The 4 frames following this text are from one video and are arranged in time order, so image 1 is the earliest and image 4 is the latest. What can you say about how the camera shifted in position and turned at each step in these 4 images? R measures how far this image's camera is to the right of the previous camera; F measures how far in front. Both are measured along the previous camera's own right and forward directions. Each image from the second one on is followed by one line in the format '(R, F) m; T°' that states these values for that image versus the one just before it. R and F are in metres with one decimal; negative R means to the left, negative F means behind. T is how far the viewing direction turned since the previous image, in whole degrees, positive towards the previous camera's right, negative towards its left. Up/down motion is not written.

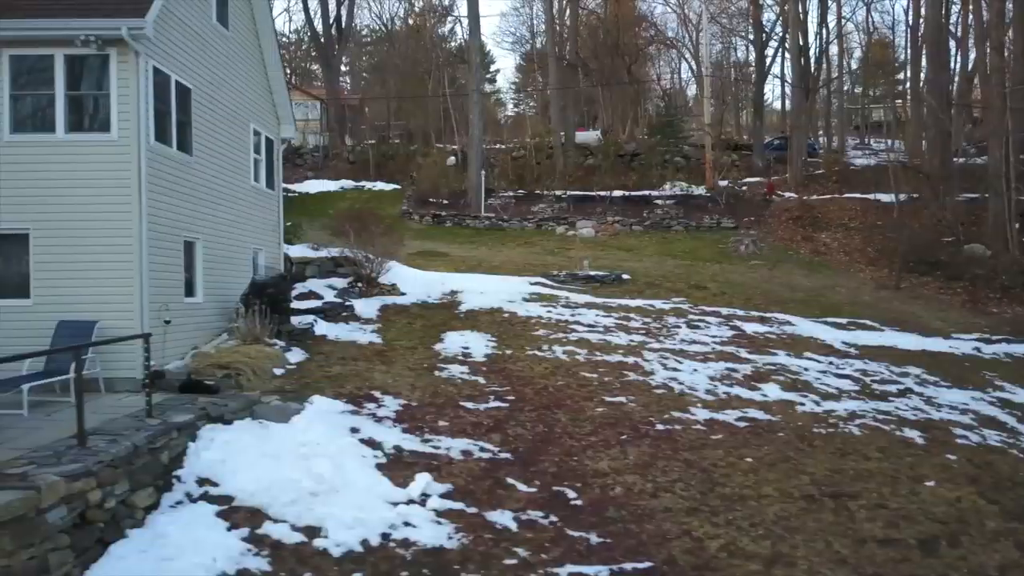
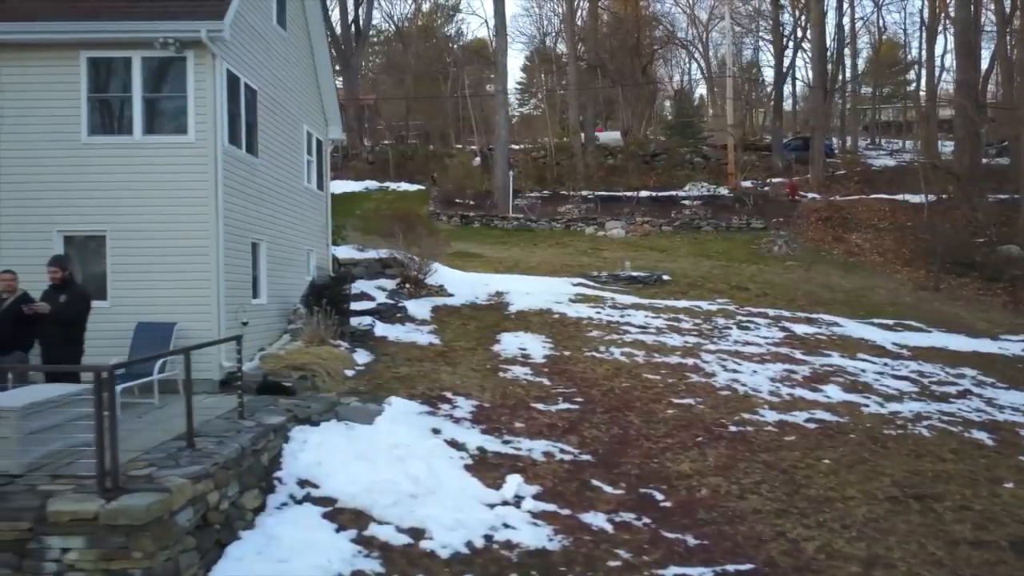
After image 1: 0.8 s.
(-0.9, 0.0) m; 0°
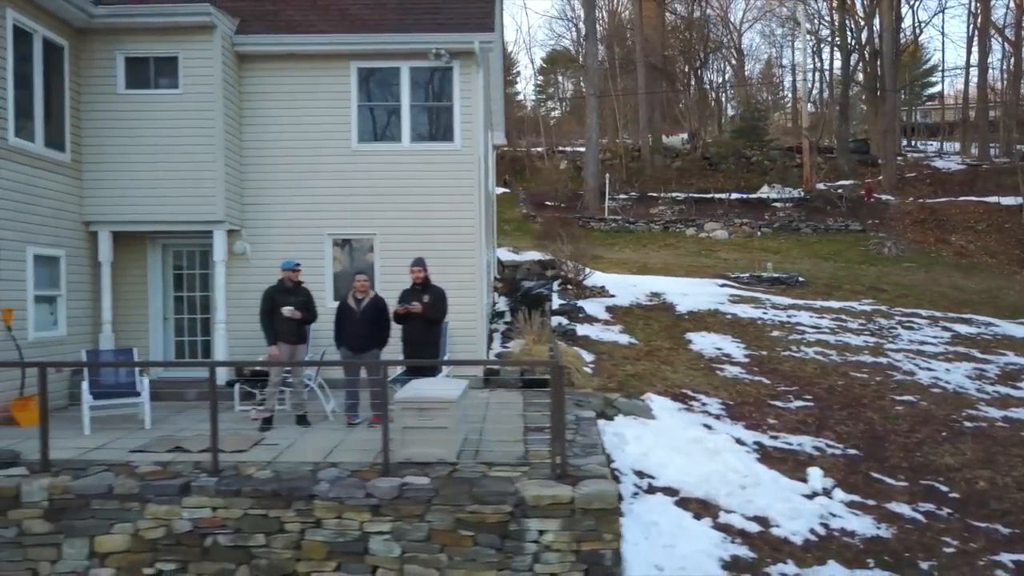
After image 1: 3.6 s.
(-3.0, -0.4) m; 0°
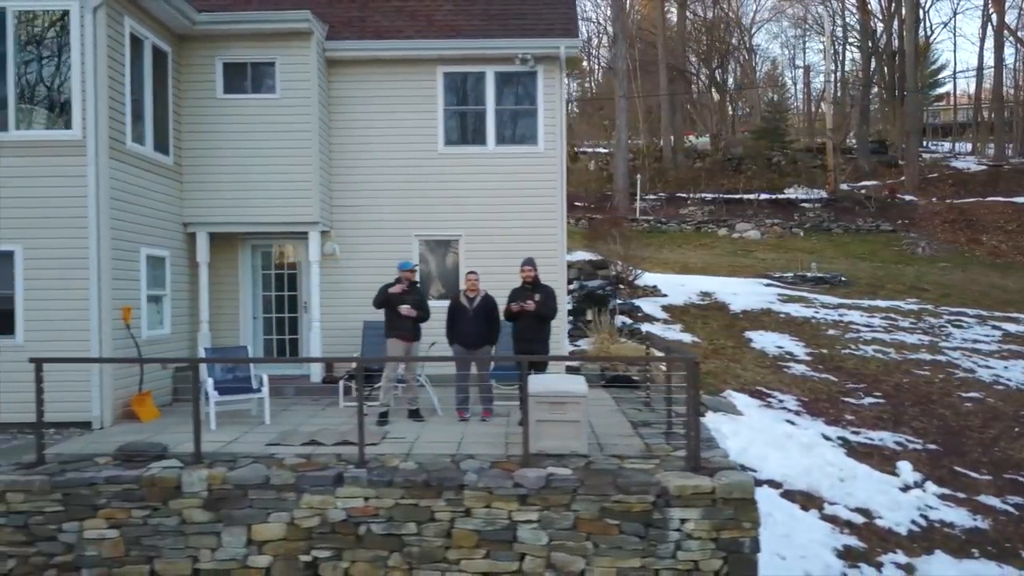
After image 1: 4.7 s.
(-1.0, -0.3) m; 0°
